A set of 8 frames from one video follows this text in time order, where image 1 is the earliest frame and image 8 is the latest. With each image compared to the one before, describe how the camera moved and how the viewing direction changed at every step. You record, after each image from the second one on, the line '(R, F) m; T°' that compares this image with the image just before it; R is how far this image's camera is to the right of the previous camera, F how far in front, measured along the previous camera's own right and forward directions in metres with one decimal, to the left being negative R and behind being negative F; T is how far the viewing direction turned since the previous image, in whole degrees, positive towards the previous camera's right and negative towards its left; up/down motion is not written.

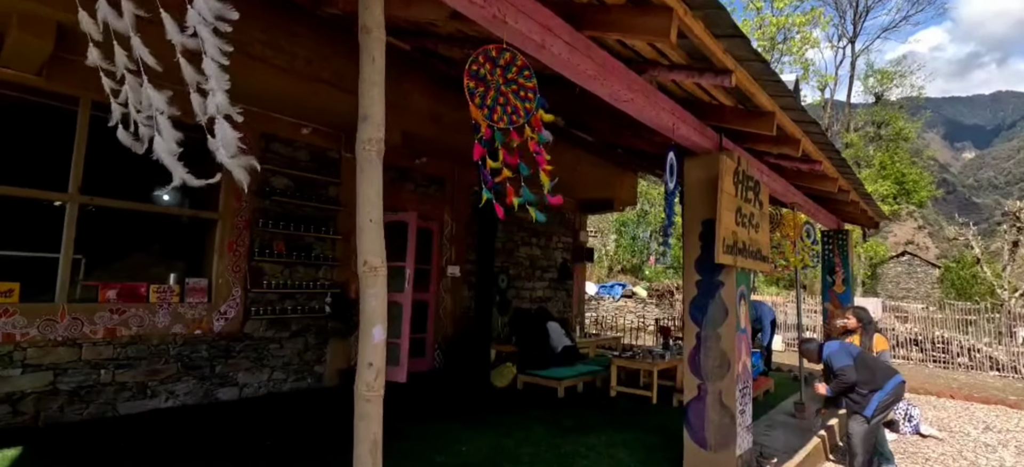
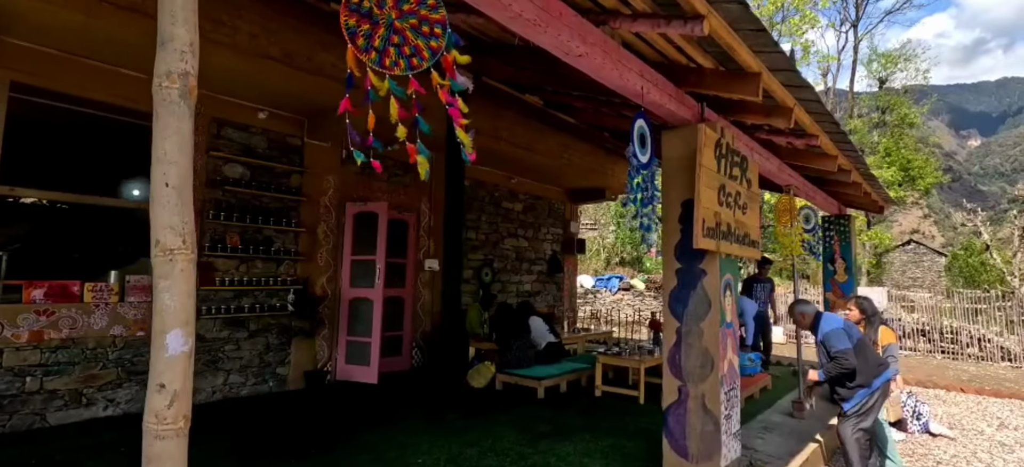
(+0.3, +0.4) m; 0°
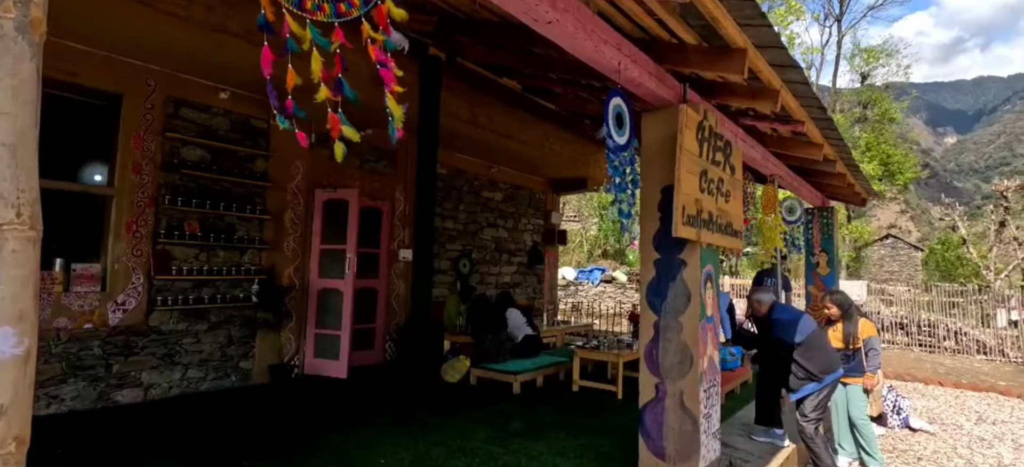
(+0.1, +0.2) m; +2°
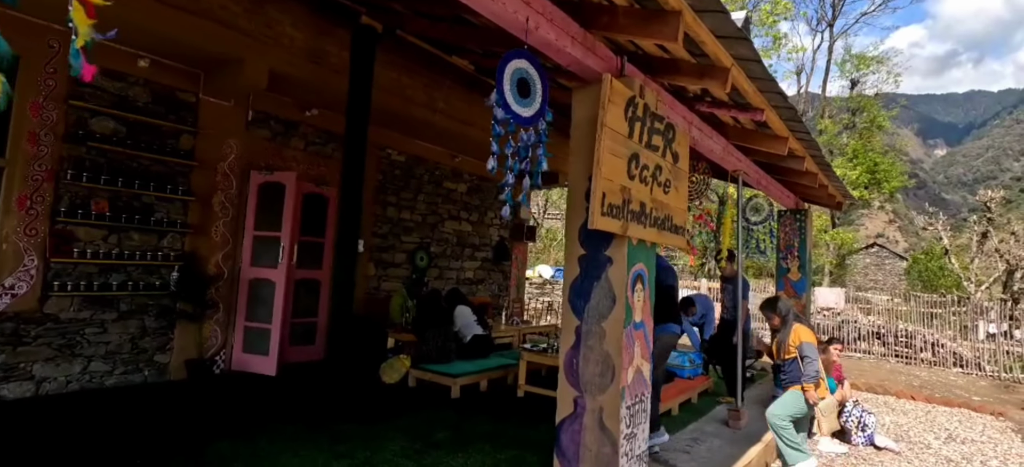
(+0.4, +0.4) m; +1°
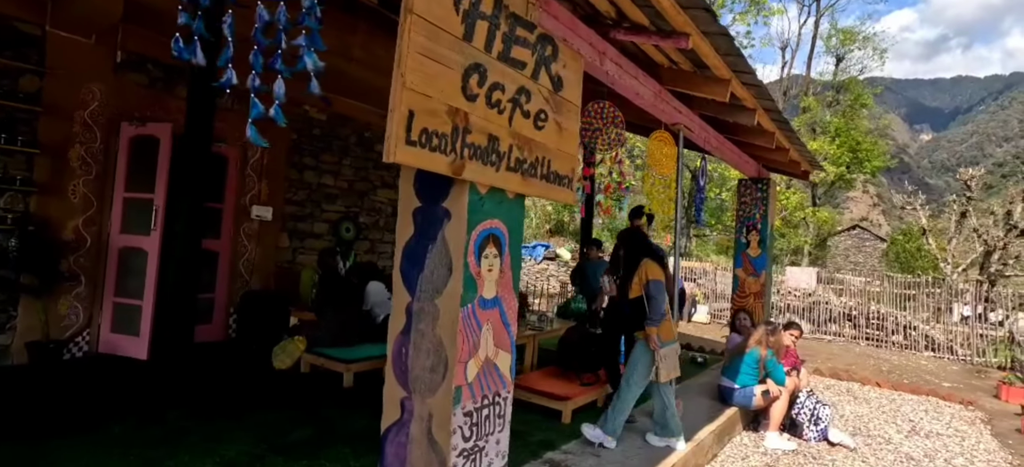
(+0.7, +0.7) m; +1°
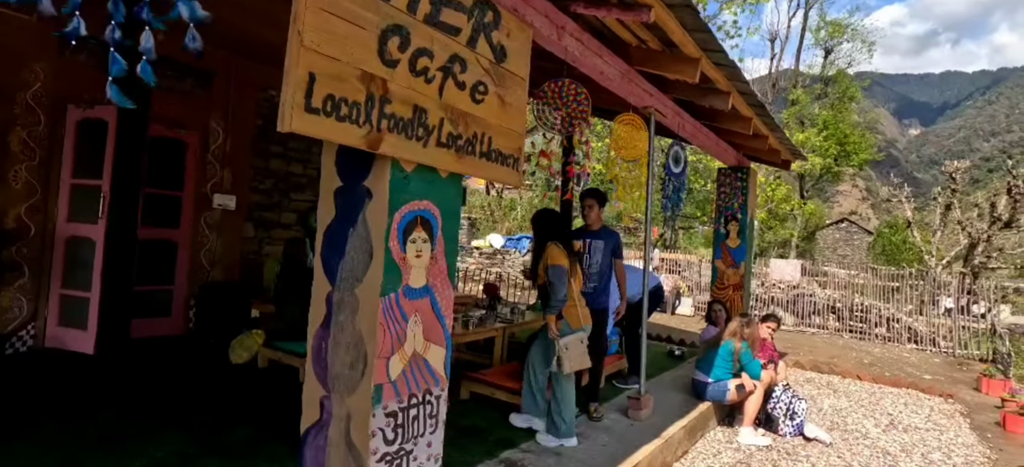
(+0.2, +0.2) m; +1°
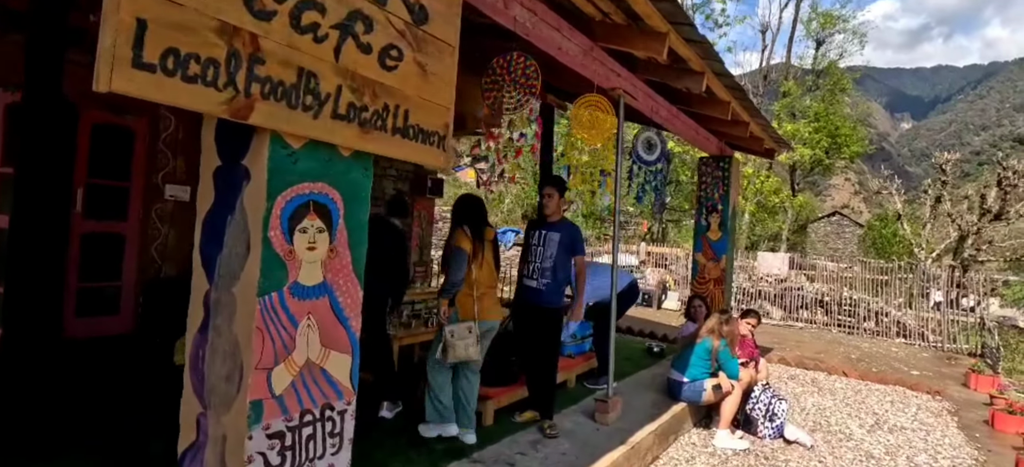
(+0.2, +0.3) m; +1°
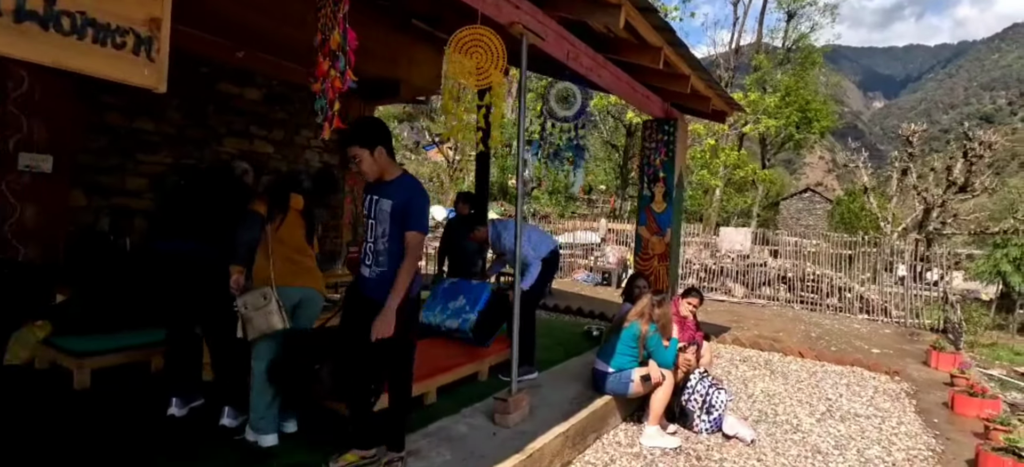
(+0.5, +0.6) m; +2°
